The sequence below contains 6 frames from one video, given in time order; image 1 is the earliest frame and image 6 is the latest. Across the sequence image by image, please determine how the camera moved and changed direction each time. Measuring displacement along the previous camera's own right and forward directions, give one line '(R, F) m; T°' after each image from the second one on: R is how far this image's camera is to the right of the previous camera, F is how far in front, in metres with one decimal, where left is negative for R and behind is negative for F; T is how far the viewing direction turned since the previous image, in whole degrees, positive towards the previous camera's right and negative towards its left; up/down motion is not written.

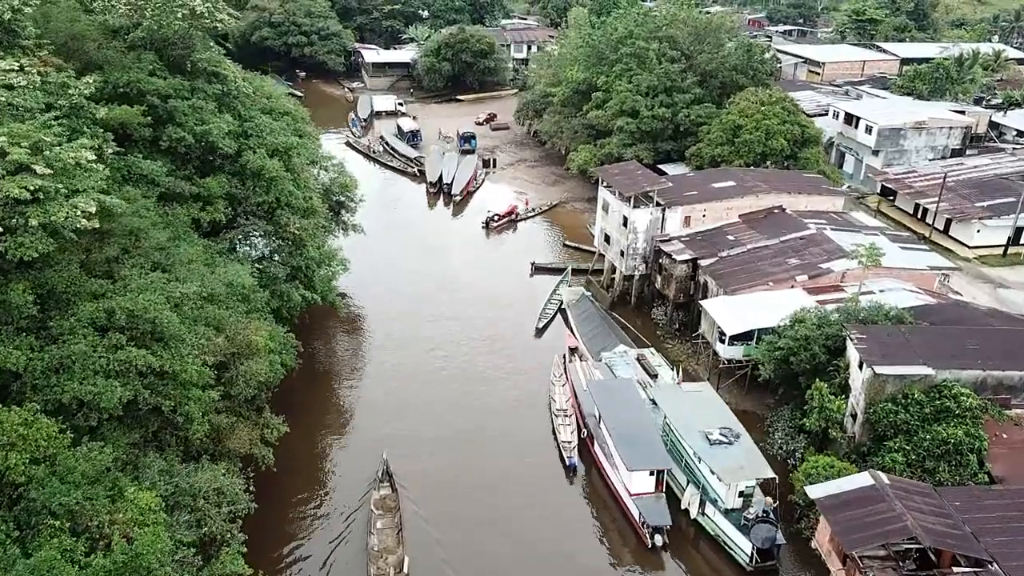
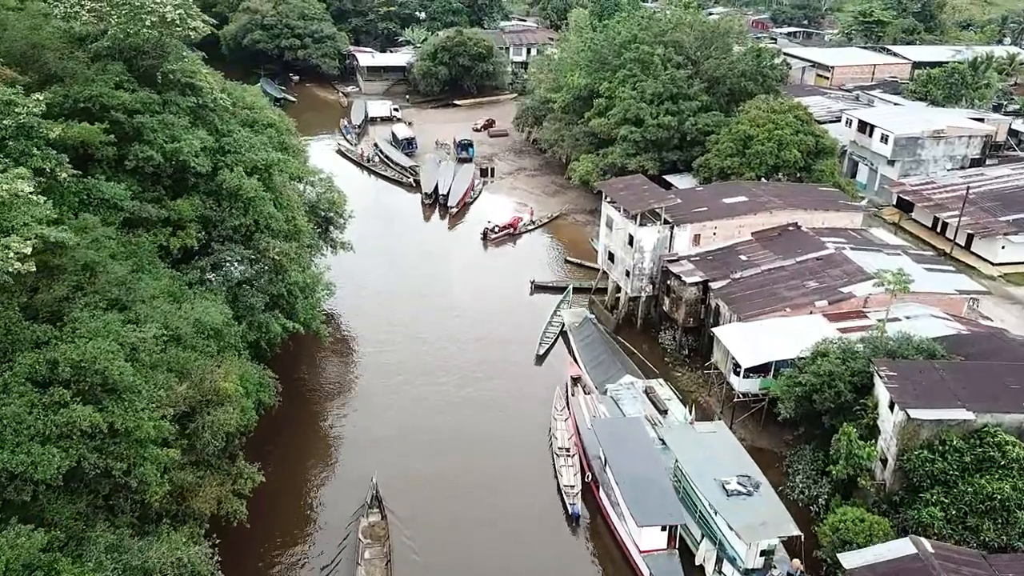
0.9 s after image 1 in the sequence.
(+0.1, +1.8) m; 0°
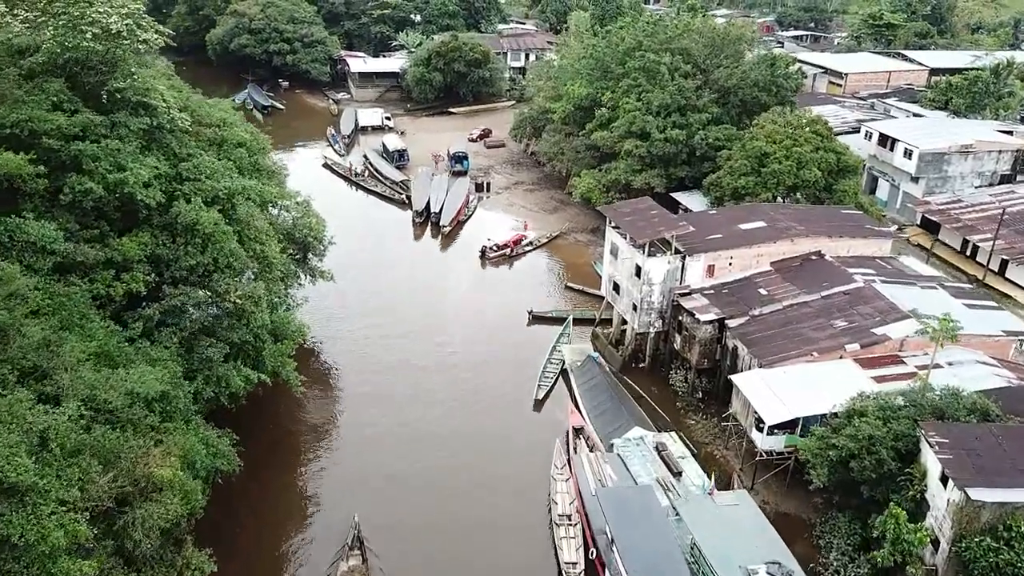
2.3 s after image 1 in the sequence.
(+0.2, +2.6) m; 0°
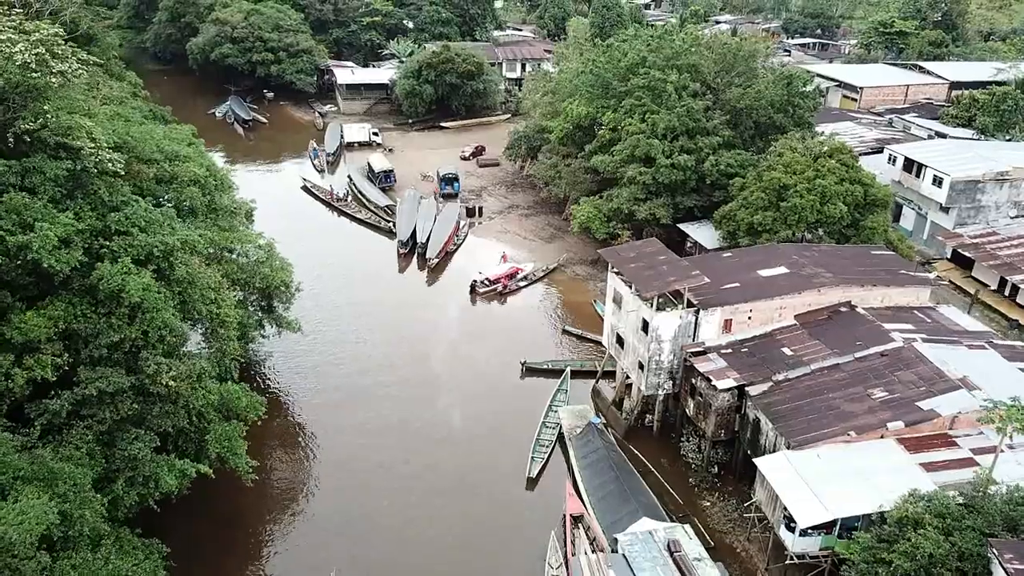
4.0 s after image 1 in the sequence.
(+0.3, +3.0) m; 0°
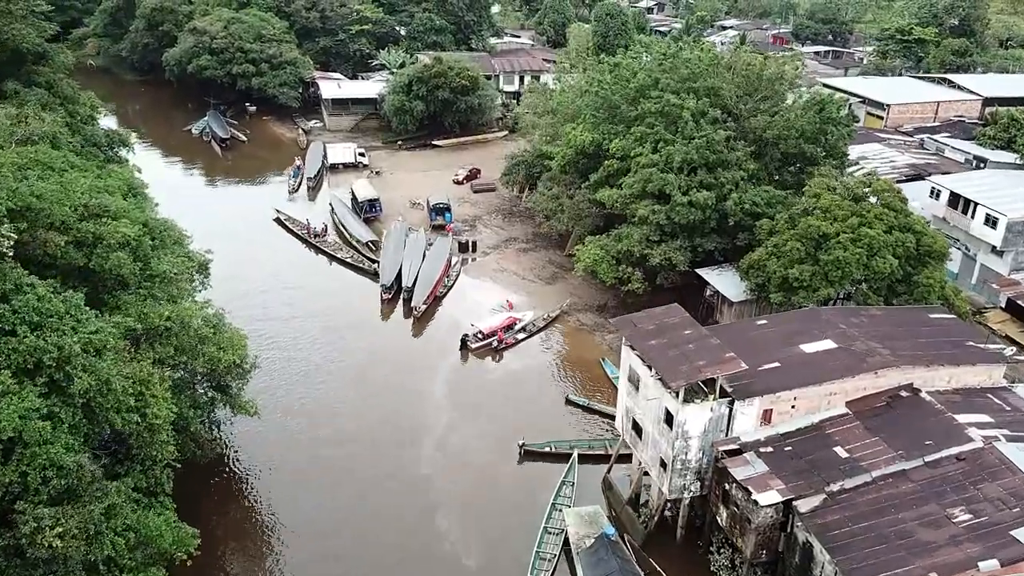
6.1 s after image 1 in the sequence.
(+0.1, +3.8) m; 0°
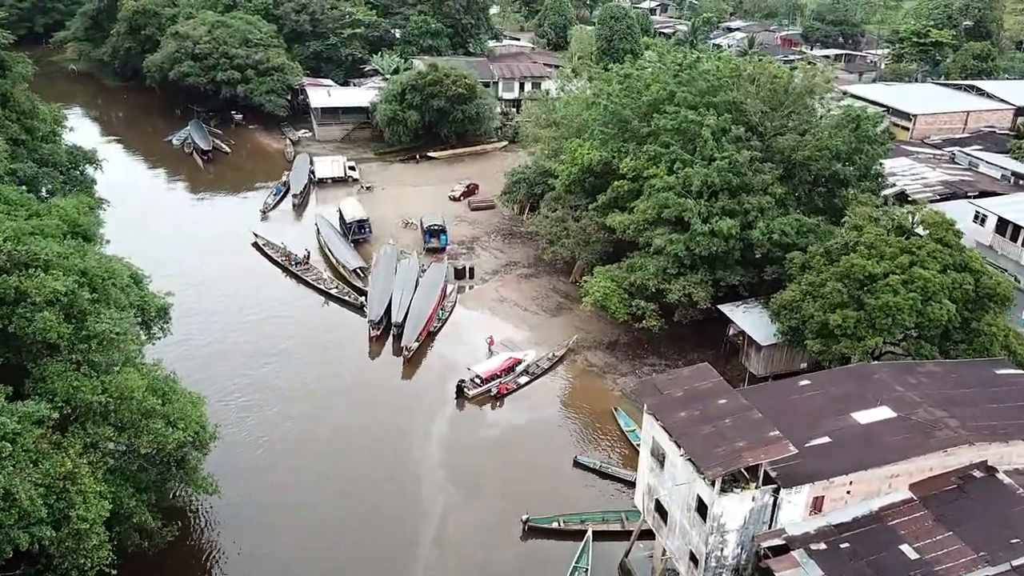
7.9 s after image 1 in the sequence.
(-0.1, +2.9) m; 0°
